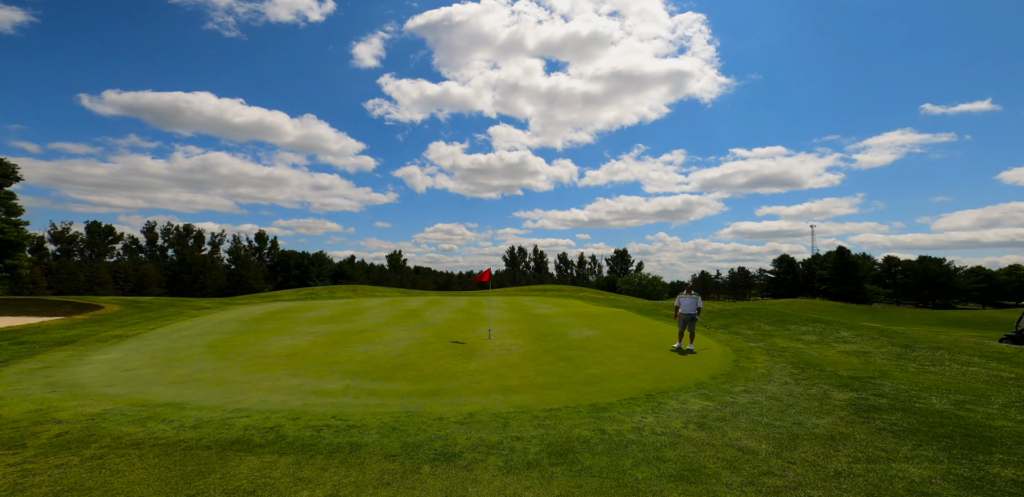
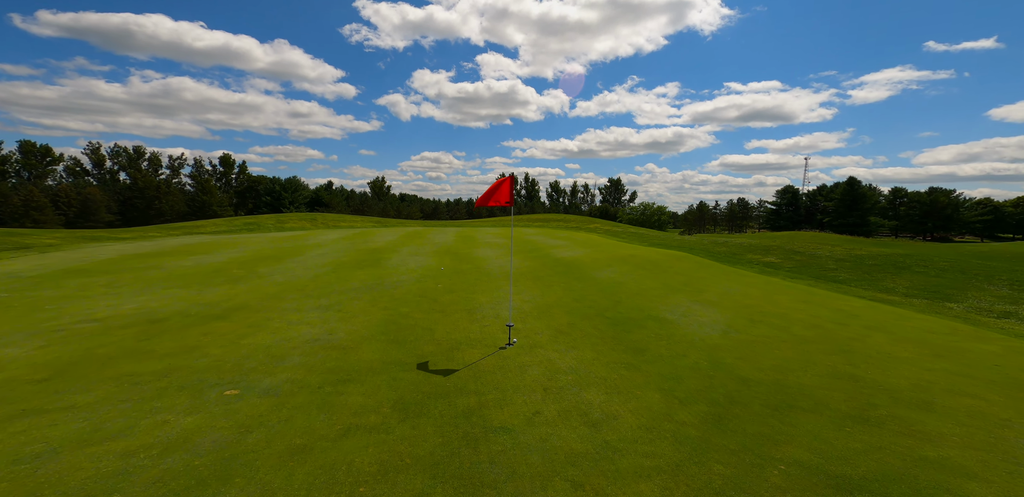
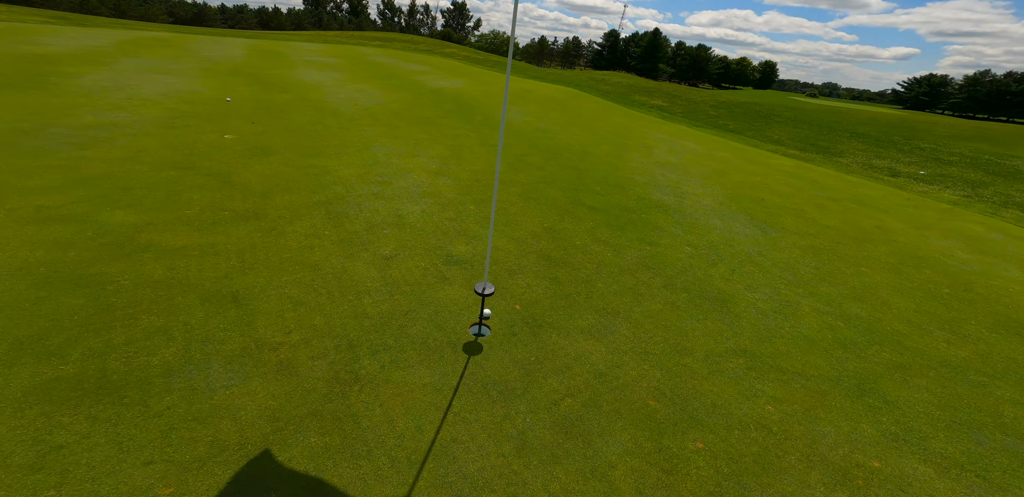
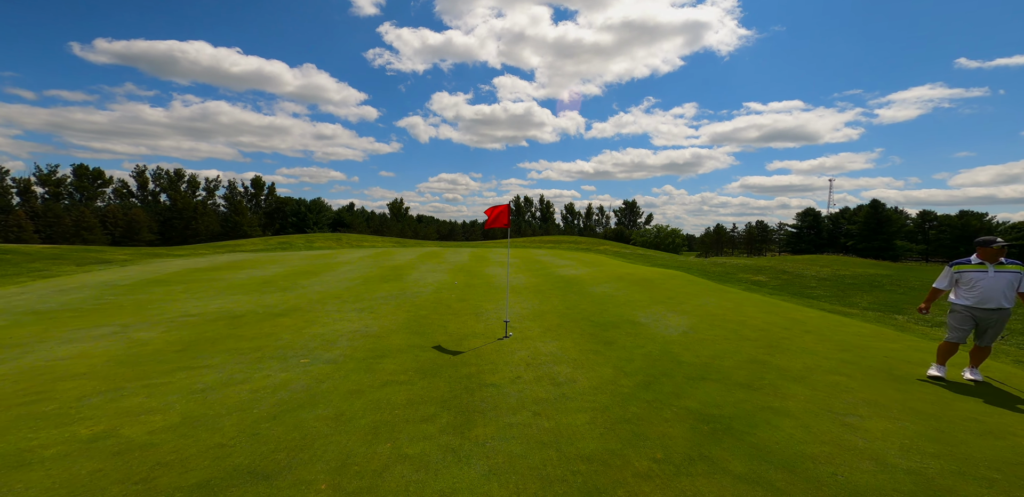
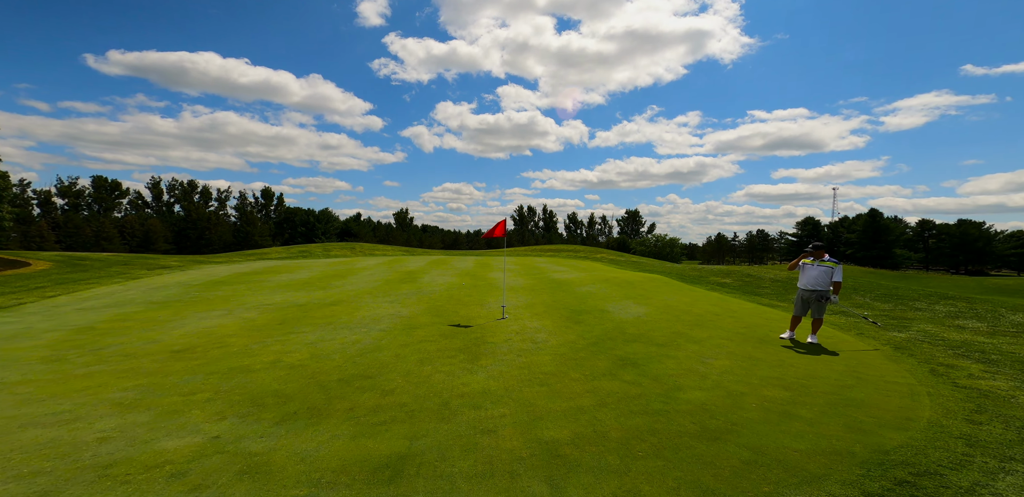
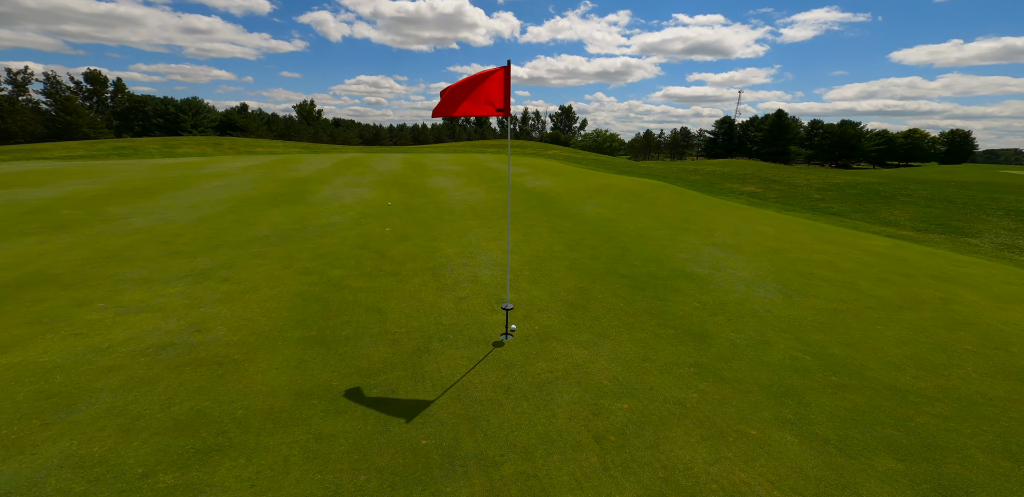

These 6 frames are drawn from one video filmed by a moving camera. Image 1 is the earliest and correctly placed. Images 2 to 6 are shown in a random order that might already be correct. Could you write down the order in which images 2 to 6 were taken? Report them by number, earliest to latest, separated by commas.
5, 4, 2, 6, 3
